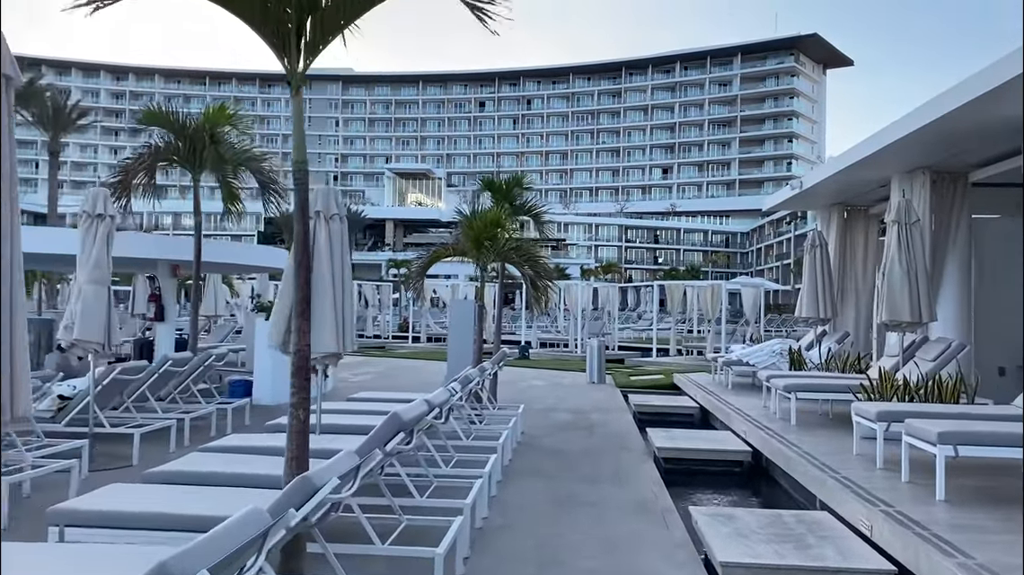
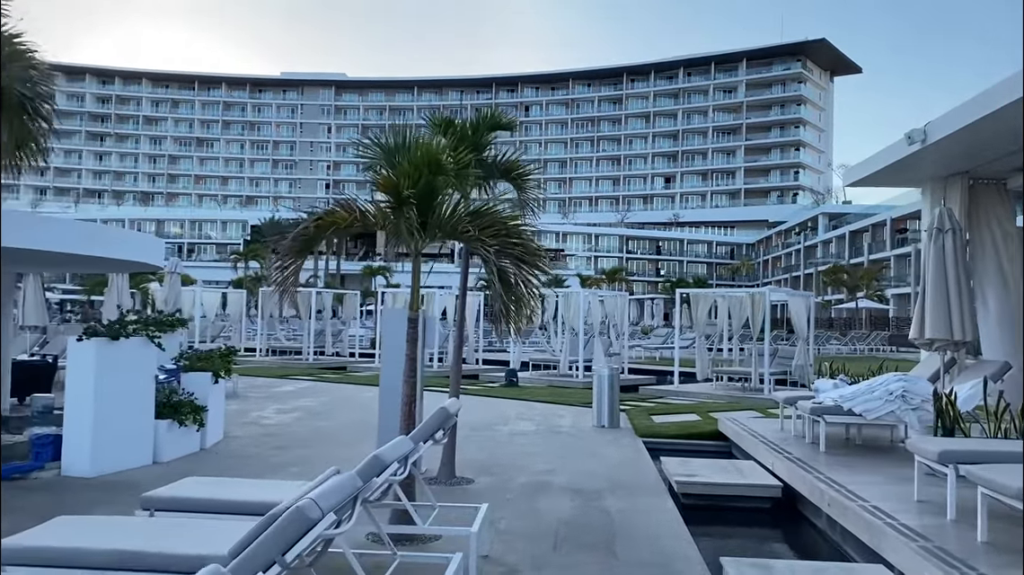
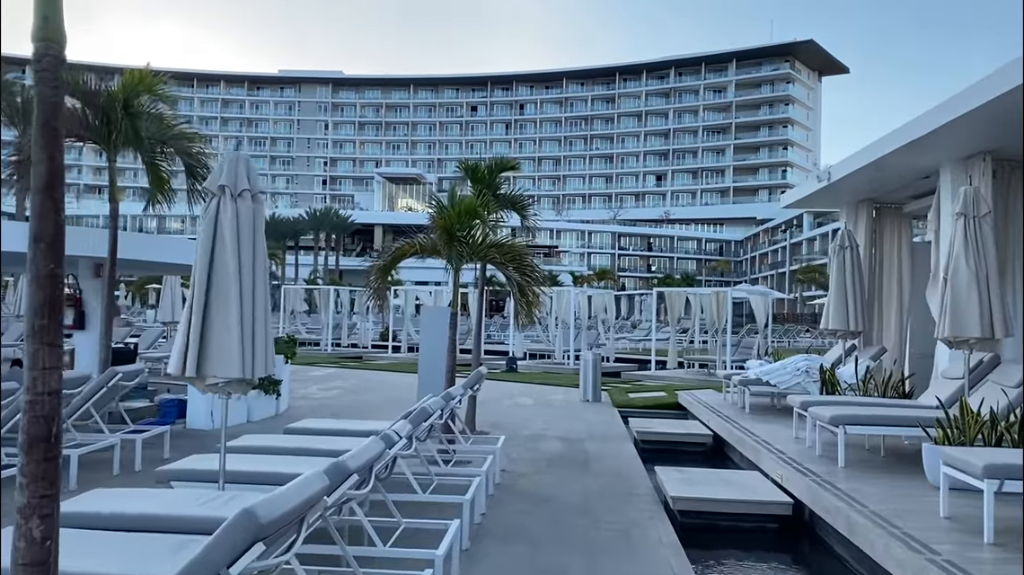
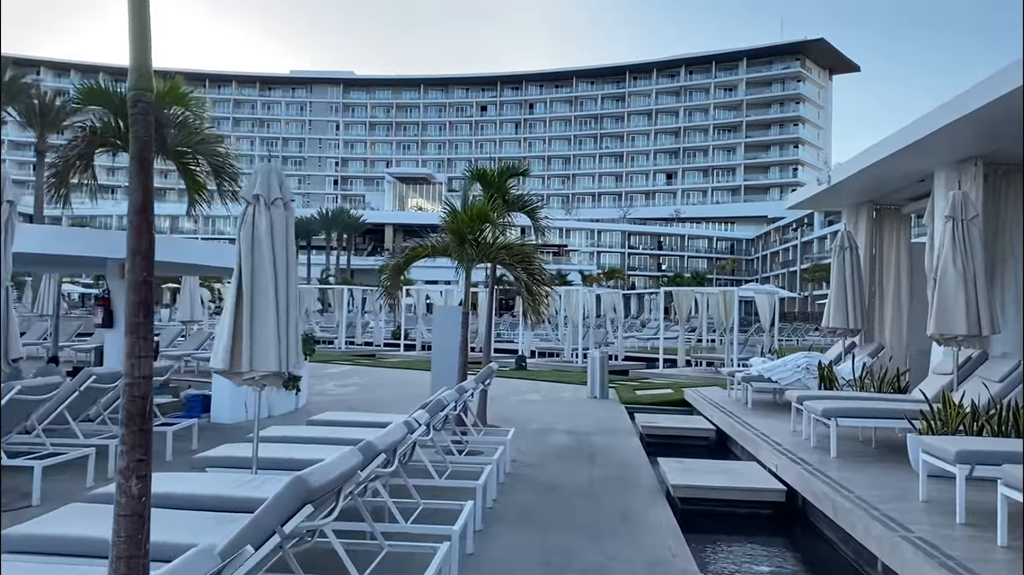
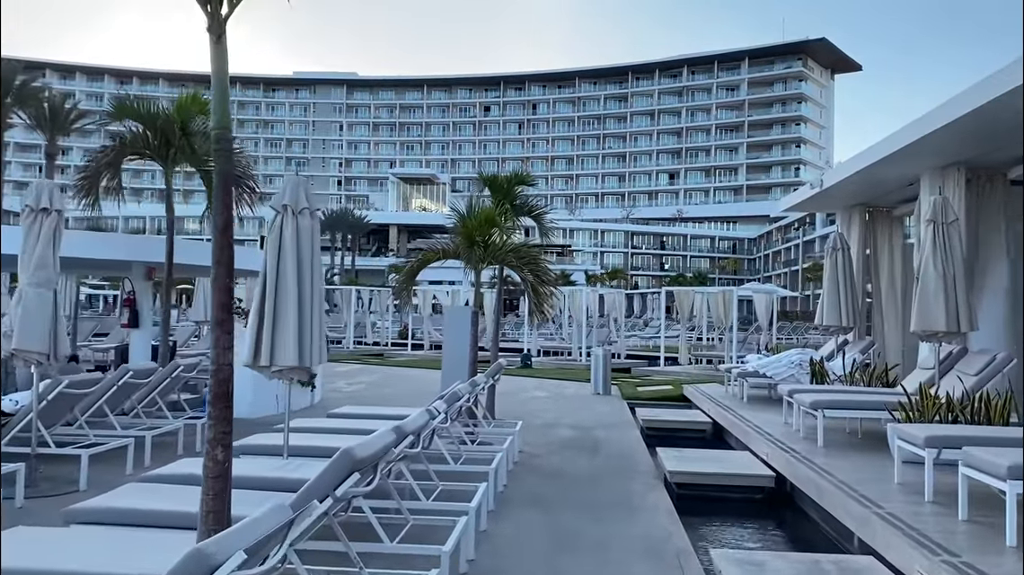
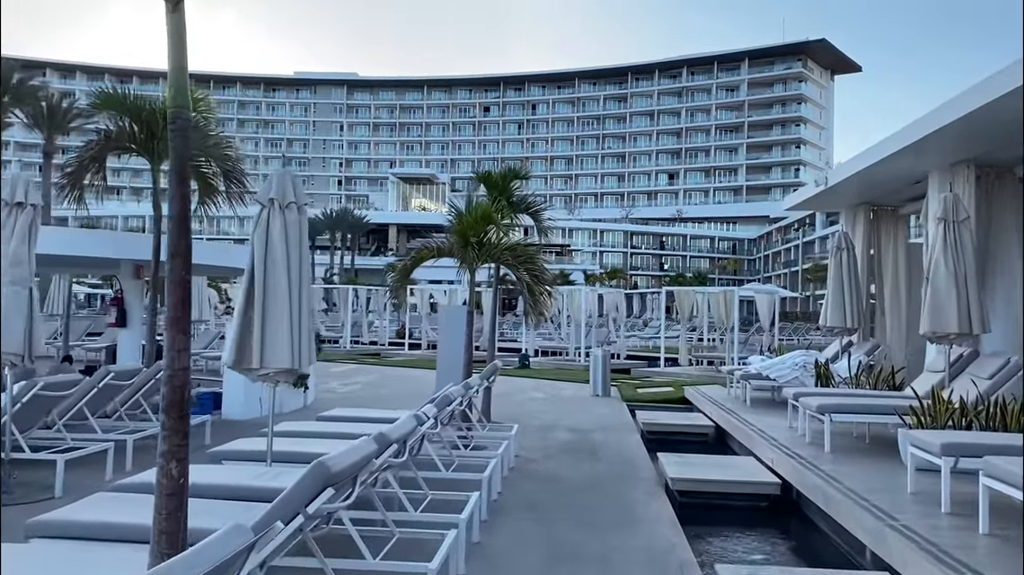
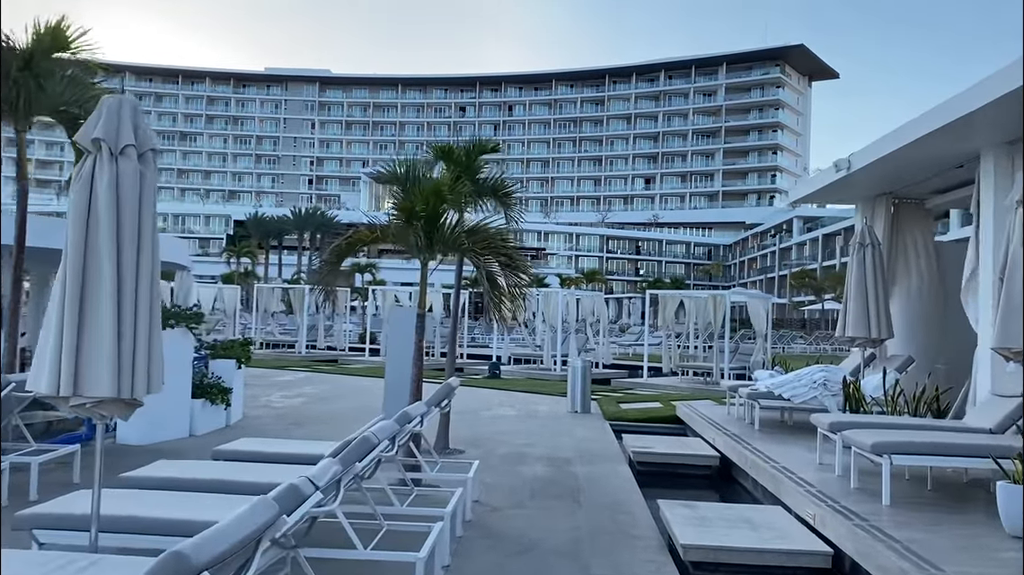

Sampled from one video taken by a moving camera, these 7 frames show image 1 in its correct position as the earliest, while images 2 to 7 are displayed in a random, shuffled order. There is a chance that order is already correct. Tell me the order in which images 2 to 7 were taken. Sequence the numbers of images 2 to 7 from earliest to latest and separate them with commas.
5, 6, 4, 3, 7, 2
